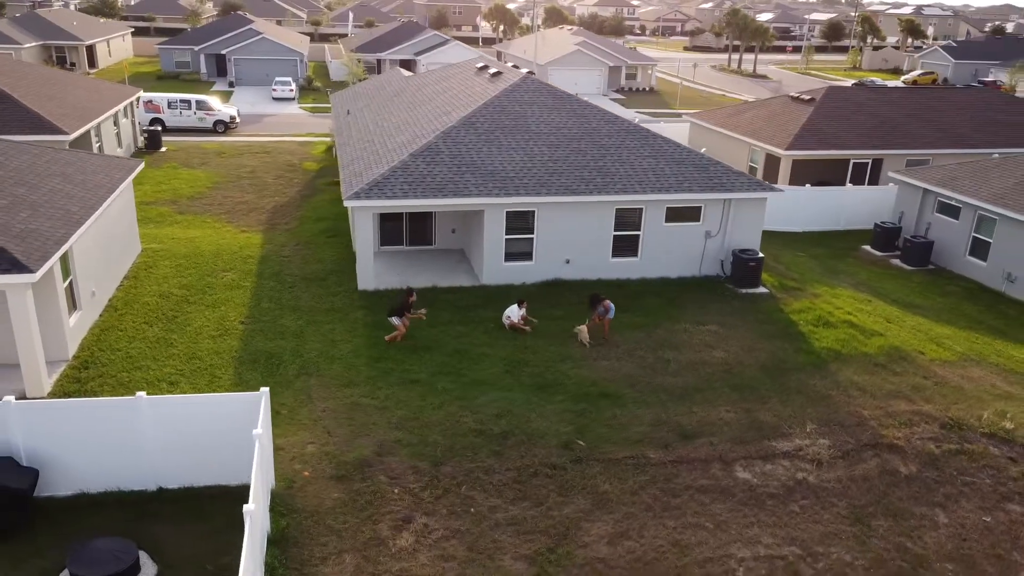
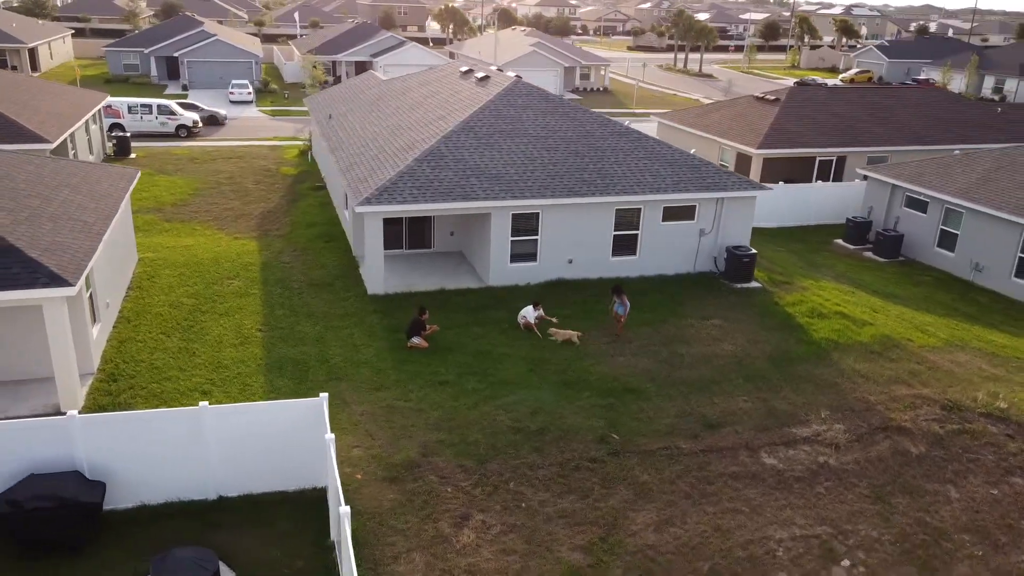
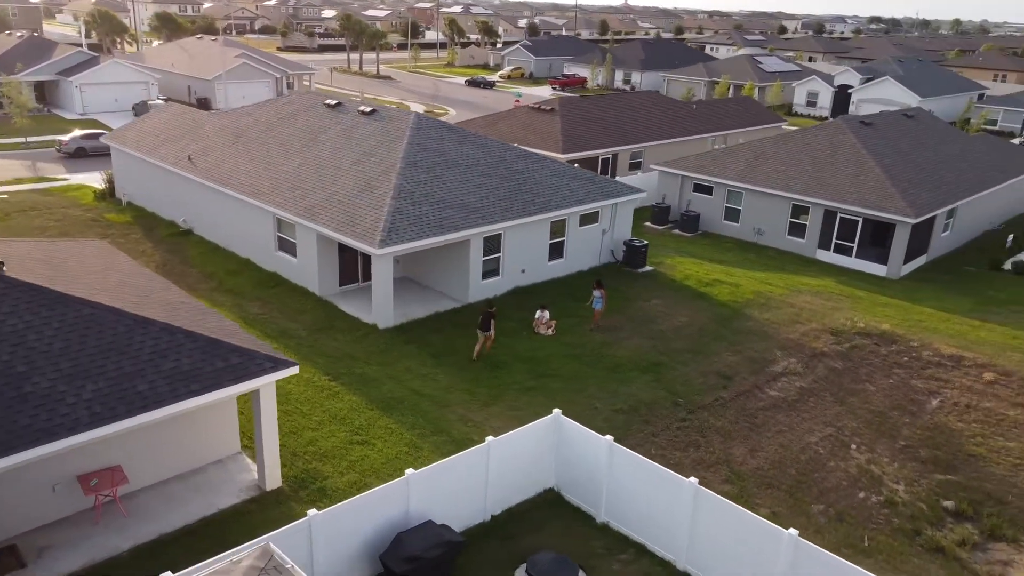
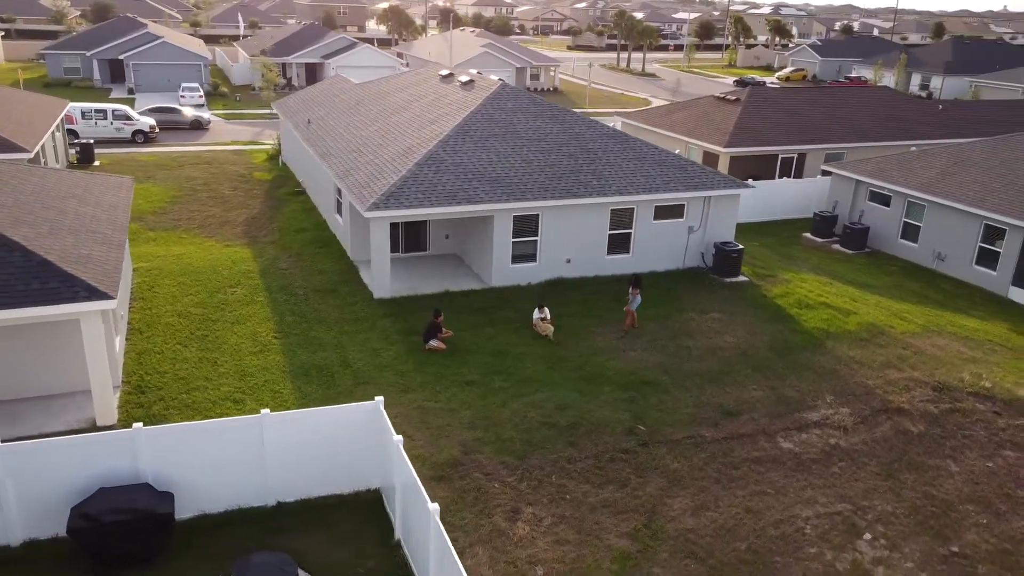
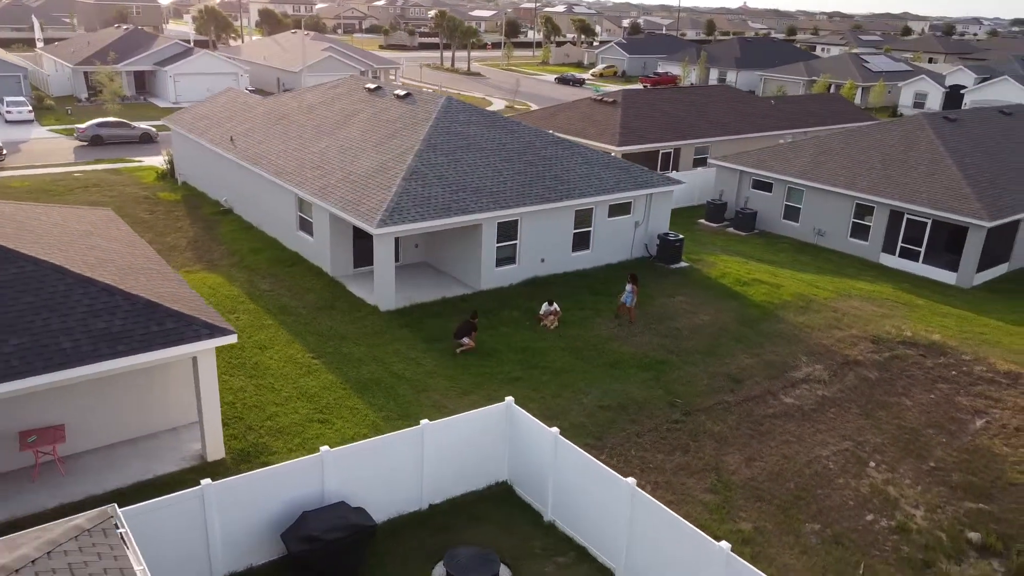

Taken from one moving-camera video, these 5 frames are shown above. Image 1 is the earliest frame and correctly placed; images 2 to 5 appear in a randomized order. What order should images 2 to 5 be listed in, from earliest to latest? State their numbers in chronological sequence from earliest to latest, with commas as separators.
2, 4, 5, 3
